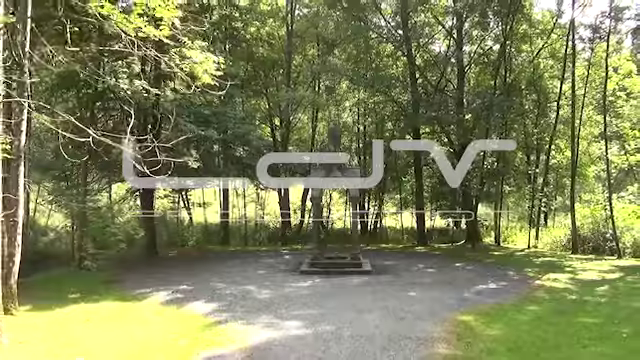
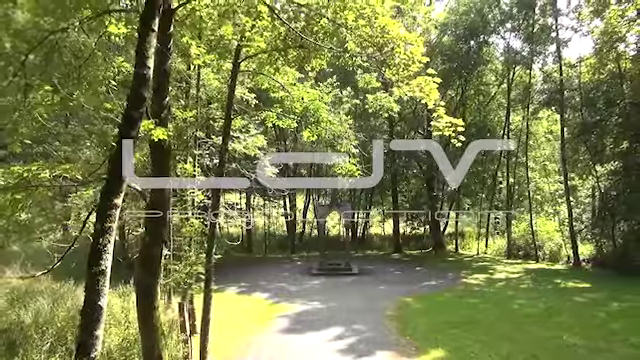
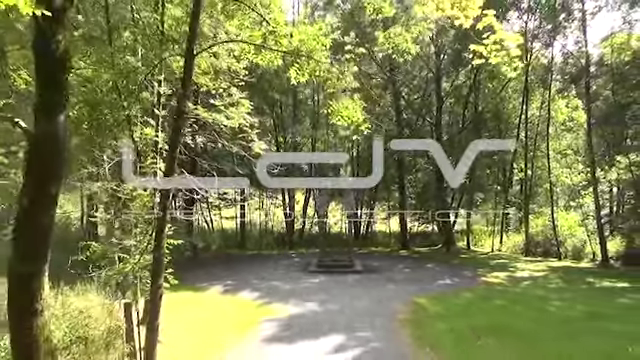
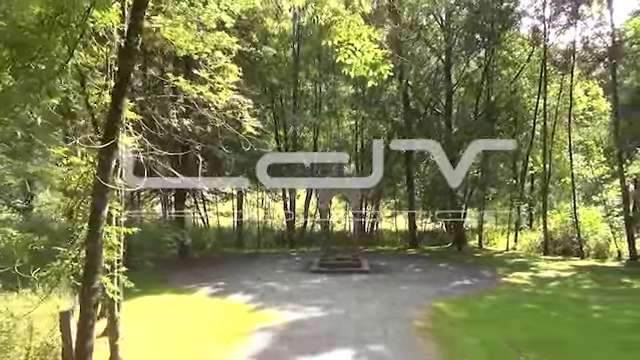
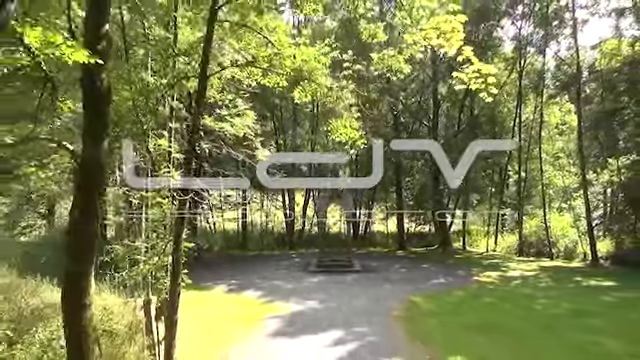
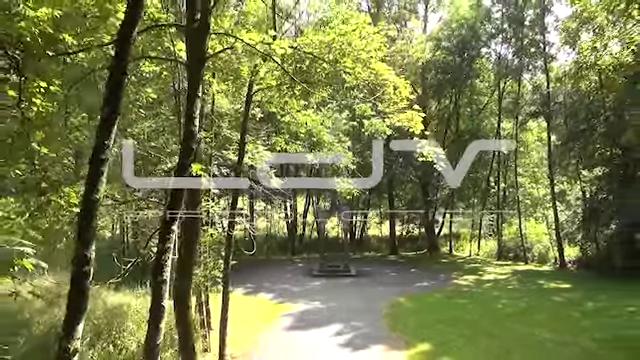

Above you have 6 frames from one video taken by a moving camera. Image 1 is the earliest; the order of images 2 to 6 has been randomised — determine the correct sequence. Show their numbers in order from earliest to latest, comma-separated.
4, 3, 5, 2, 6
